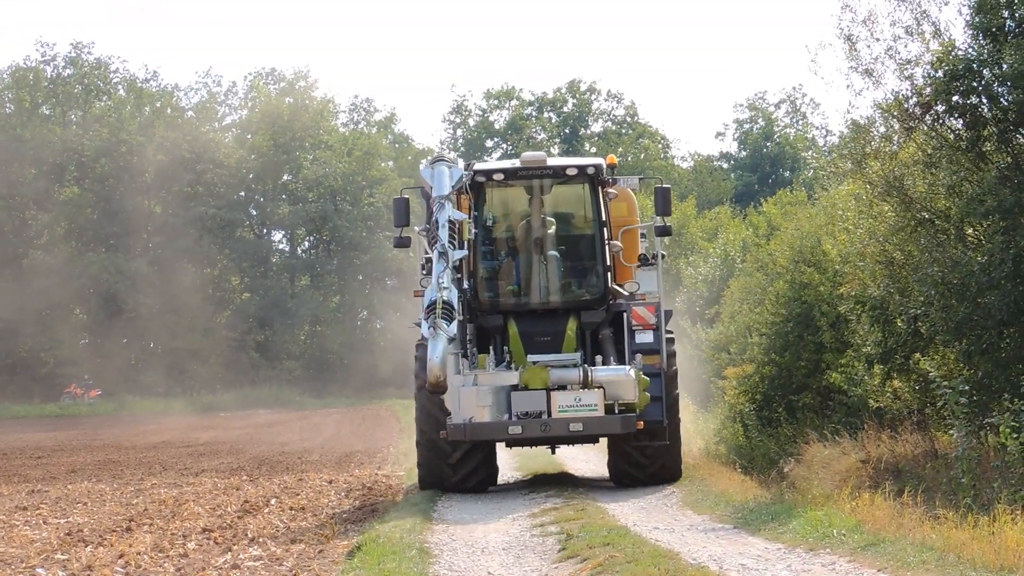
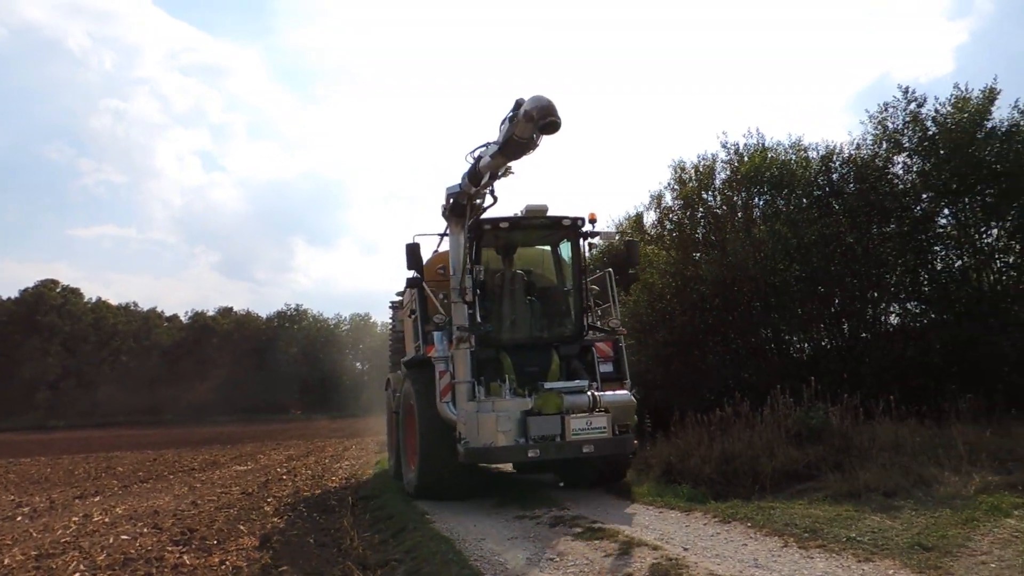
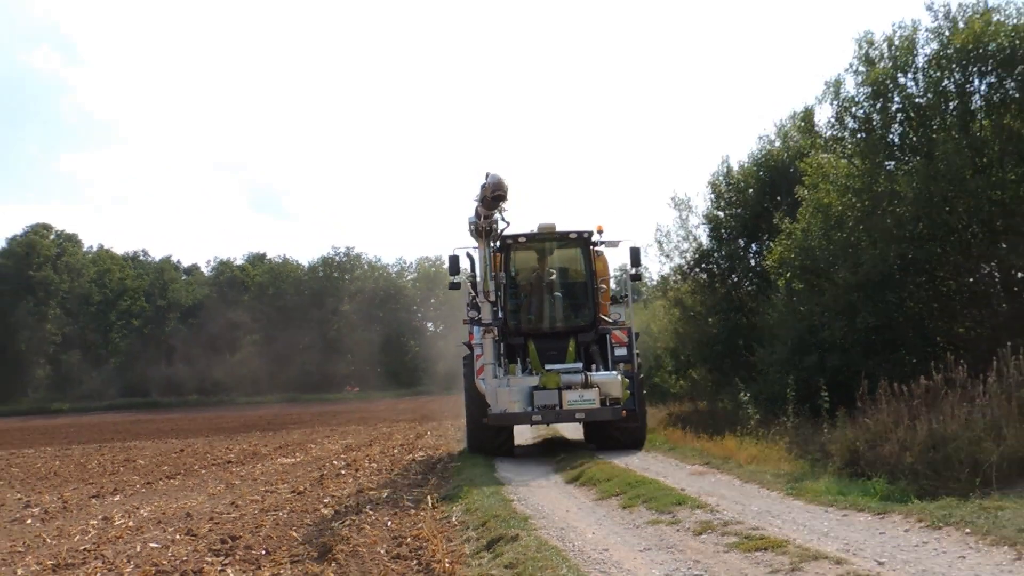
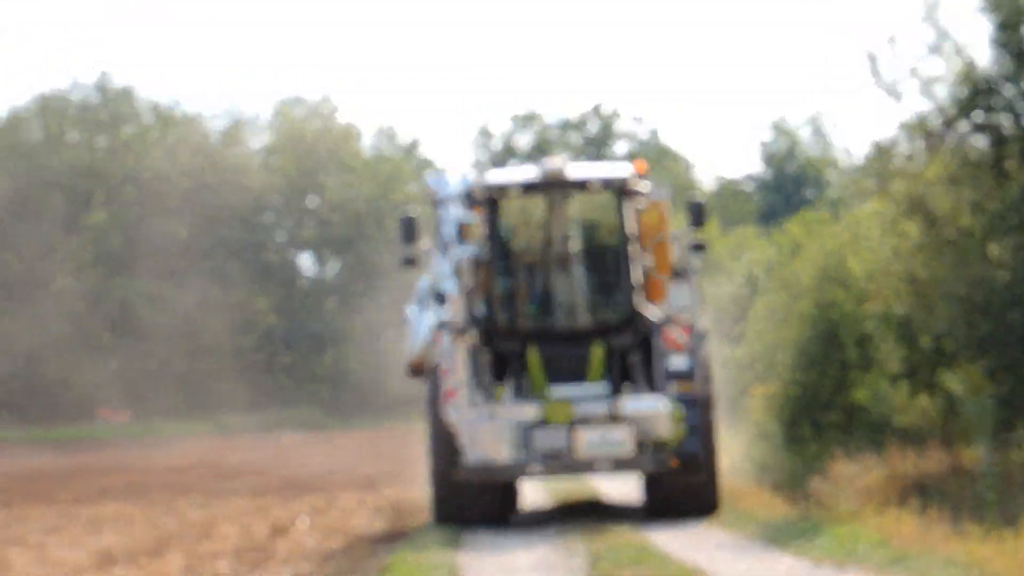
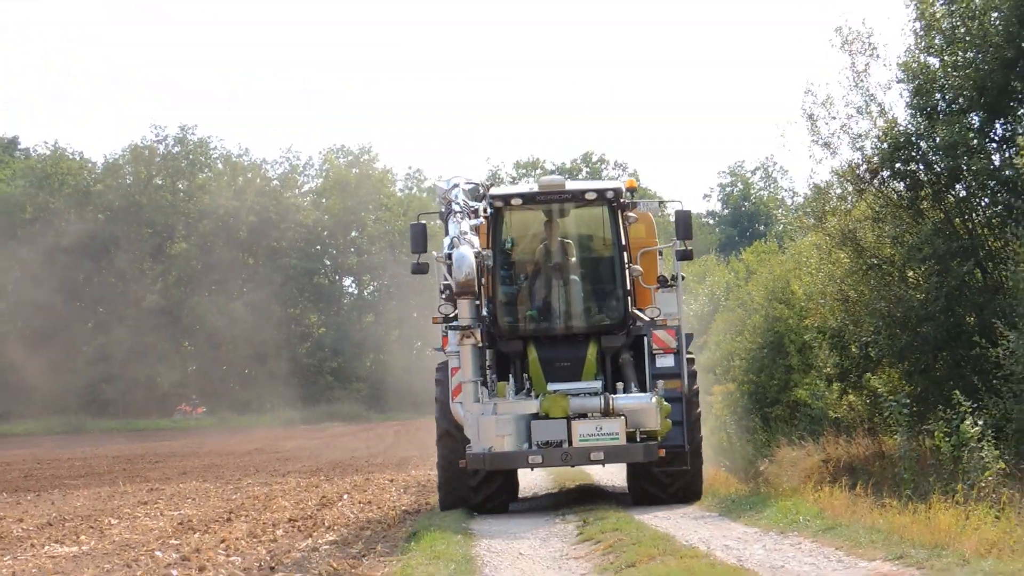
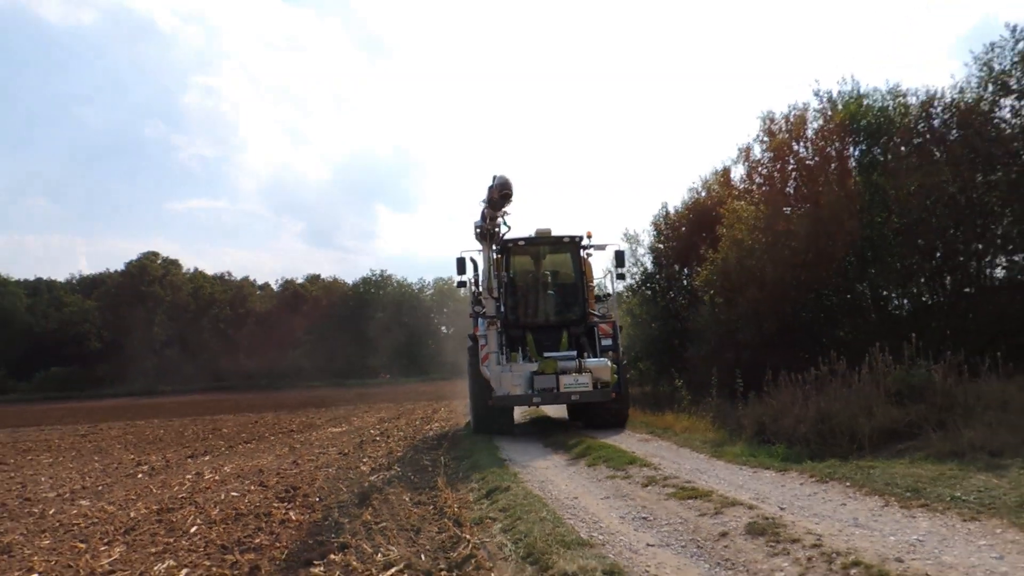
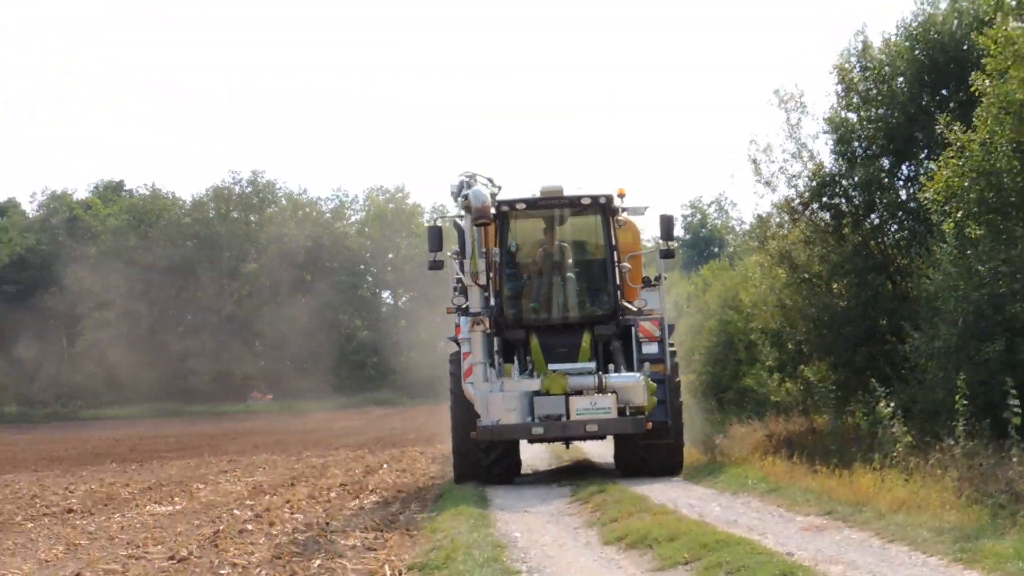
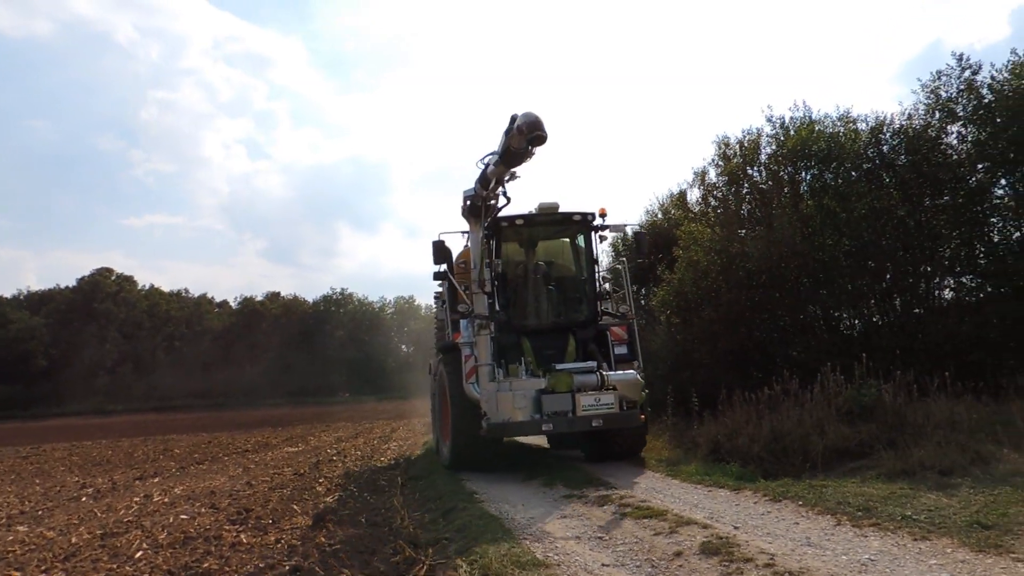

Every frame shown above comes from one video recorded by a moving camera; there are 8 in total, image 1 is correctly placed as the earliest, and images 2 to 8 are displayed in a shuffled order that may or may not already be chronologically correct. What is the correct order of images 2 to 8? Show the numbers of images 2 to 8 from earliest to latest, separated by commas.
4, 5, 7, 3, 6, 8, 2
